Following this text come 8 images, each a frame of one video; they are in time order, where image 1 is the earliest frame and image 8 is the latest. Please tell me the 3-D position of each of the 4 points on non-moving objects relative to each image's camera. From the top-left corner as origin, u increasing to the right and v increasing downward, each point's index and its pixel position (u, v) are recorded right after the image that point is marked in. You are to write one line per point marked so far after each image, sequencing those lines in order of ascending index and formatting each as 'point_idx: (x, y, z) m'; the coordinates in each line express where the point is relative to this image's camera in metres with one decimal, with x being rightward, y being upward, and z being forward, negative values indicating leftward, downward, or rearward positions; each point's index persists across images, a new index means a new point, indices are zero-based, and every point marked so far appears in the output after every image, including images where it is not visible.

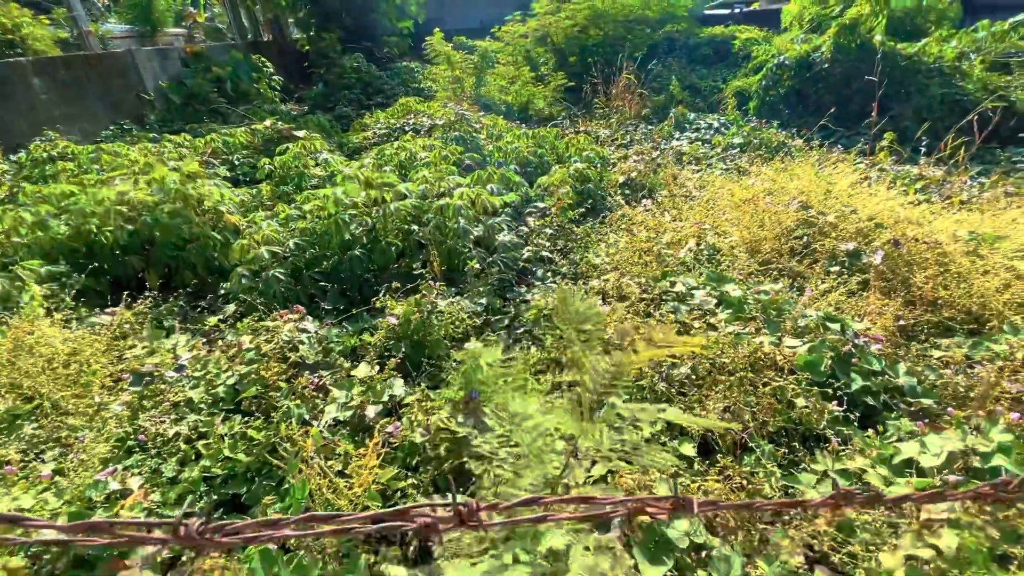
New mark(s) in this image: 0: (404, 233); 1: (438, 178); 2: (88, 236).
0: (-0.7, +0.4, +3.3) m
1: (-0.6, +0.8, +3.7) m
2: (-3.0, +0.4, +3.3) m
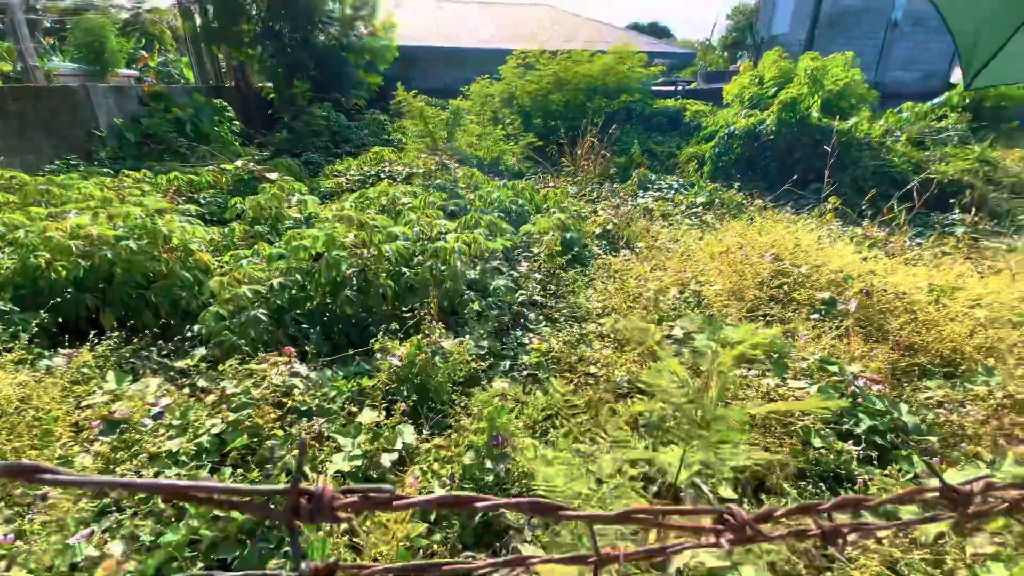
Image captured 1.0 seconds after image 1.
0: (-0.8, +0.1, +3.2) m
1: (-0.7, +0.5, +3.7) m
2: (-3.0, +0.1, +3.0) m
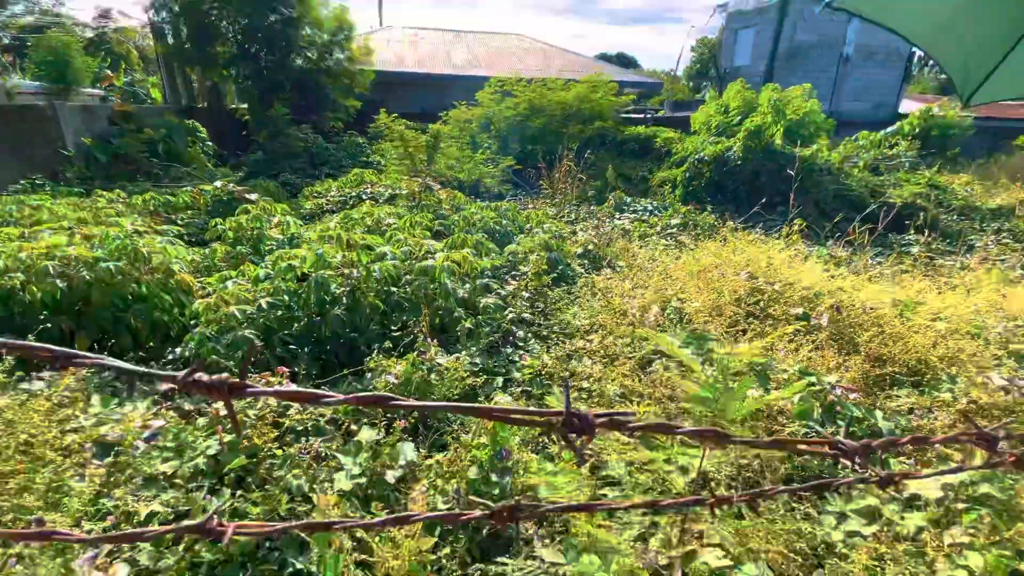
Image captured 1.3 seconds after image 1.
0: (-0.9, -0.1, +3.2) m
1: (-0.8, +0.3, +3.8) m
2: (-3.1, 0.0, +2.9) m
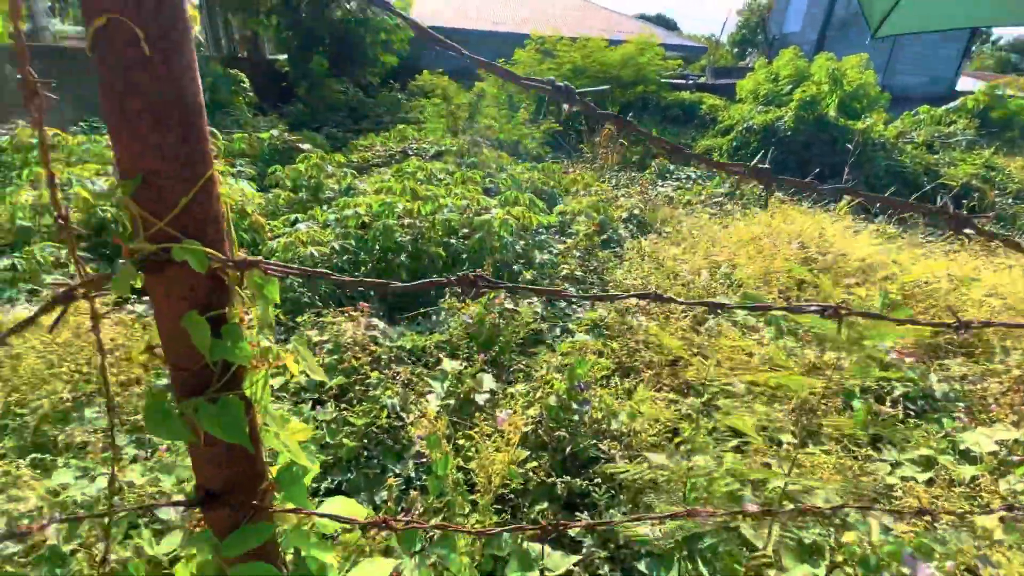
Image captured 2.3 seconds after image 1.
0: (-0.5, +0.3, +3.4) m
1: (-0.3, +0.7, +3.9) m
2: (-2.7, +0.4, +3.1) m
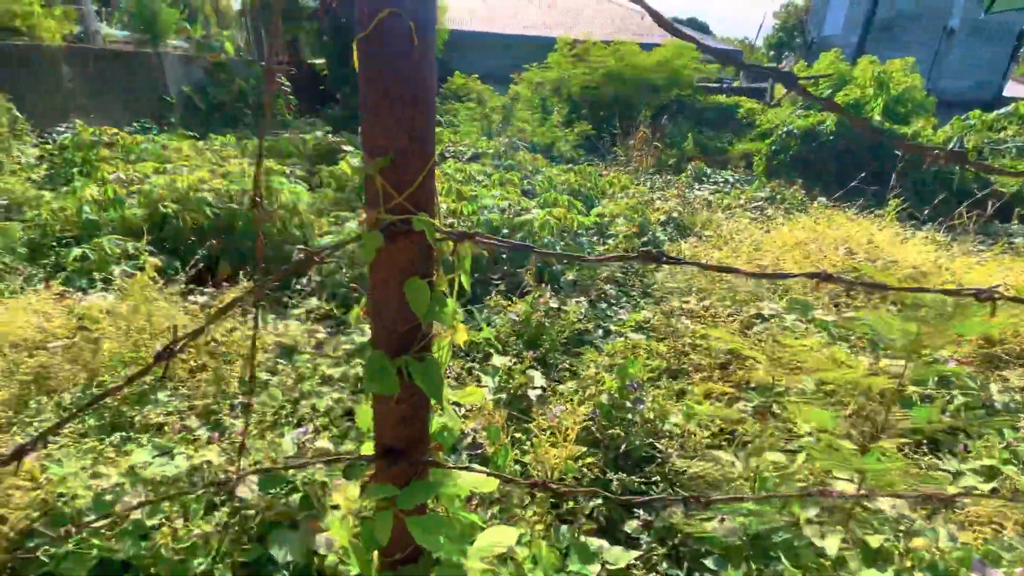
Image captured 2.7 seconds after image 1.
0: (-0.2, +0.3, +3.4) m
1: (0.0, +0.7, +3.9) m
2: (-2.4, +0.5, +3.3) m
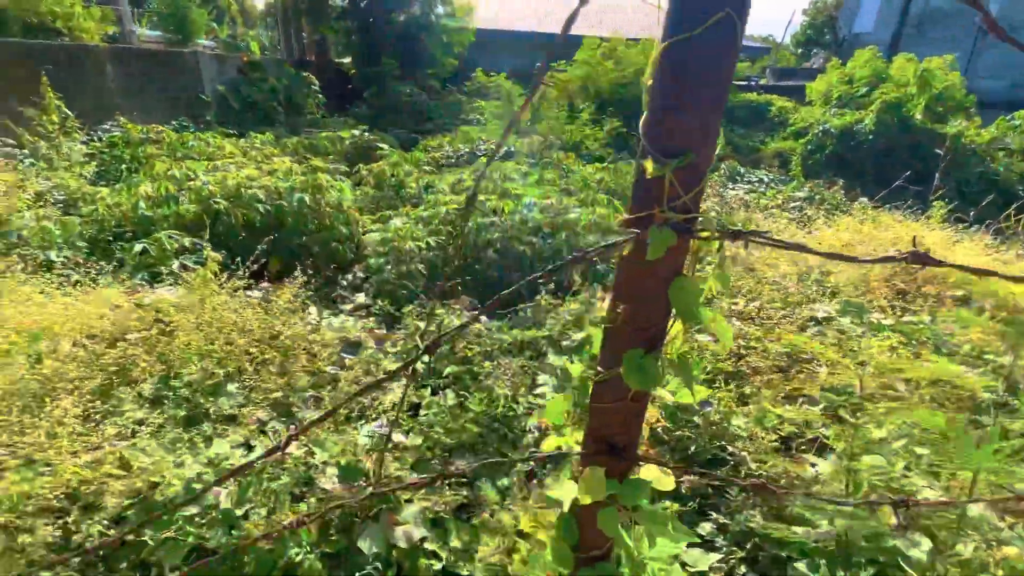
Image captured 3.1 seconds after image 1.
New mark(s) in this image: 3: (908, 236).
0: (+0.1, +0.3, +3.4) m
1: (+0.3, +0.7, +3.9) m
2: (-2.1, +0.5, +3.3) m
3: (+3.2, +0.4, +3.9) m
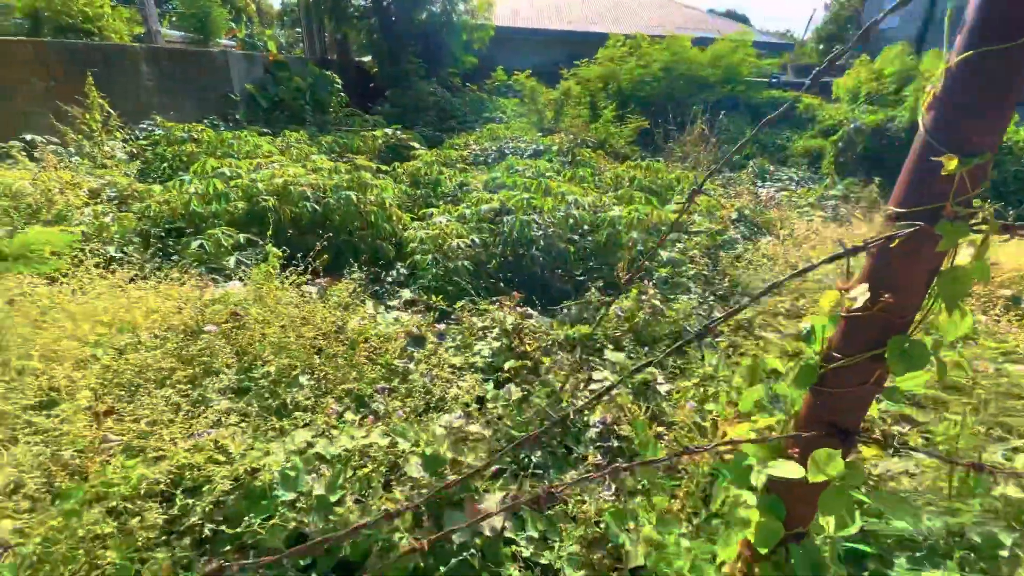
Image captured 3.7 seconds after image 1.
0: (+0.4, +0.3, +3.5) m
1: (+0.6, +0.7, +3.9) m
2: (-1.8, +0.5, +3.4) m
3: (+3.5, +0.4, +3.9) m
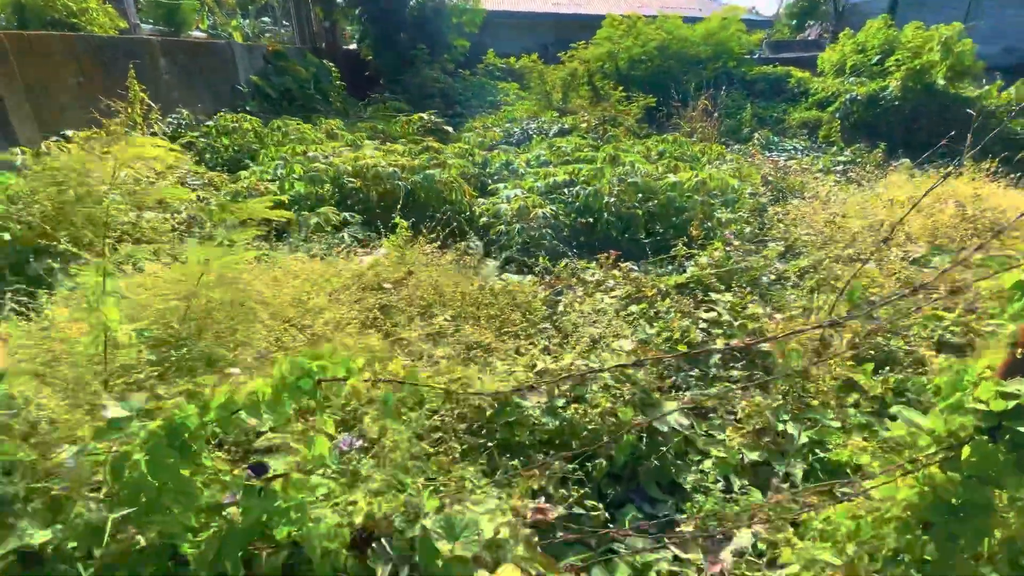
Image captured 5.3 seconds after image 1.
0: (+1.0, +0.6, +3.8) m
1: (+1.2, +1.1, +4.3) m
2: (-1.2, +0.7, +3.6) m
3: (+4.1, +0.9, +4.4) m
